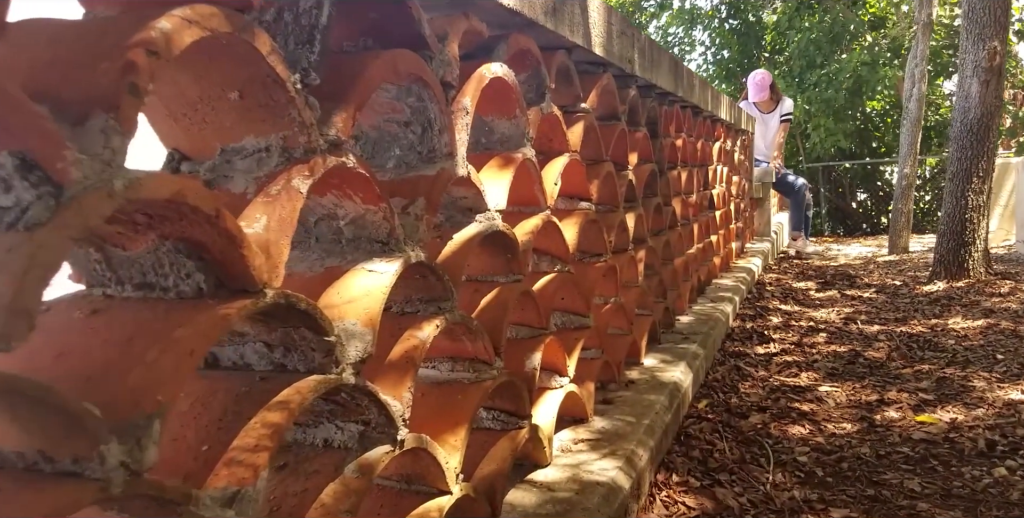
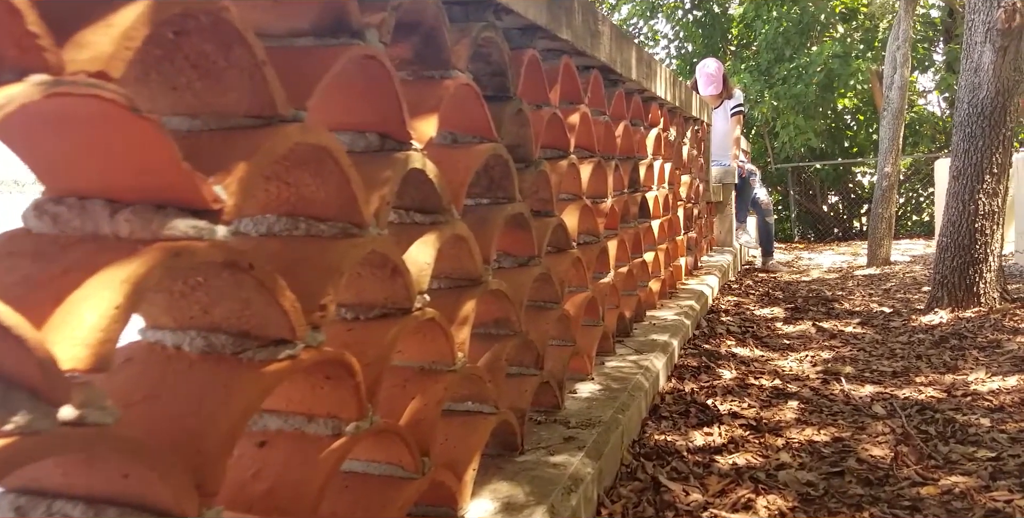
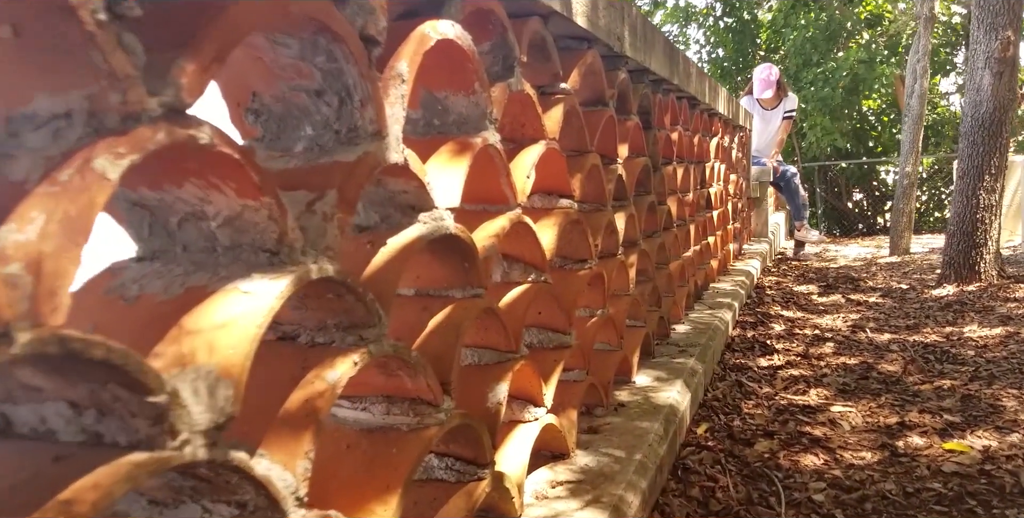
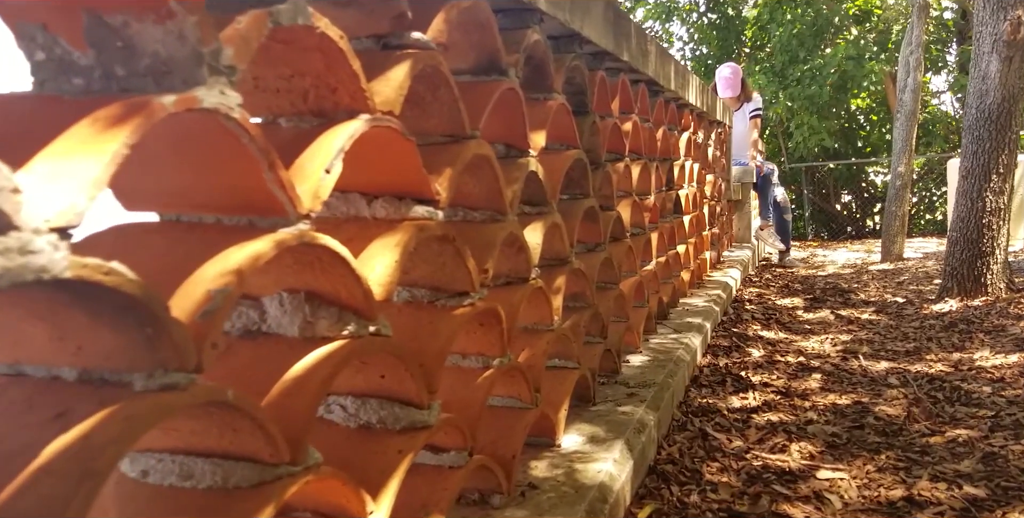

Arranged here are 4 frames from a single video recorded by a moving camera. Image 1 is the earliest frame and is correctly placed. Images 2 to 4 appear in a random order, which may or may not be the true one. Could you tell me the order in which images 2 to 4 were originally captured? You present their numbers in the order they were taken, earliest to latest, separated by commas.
3, 4, 2
